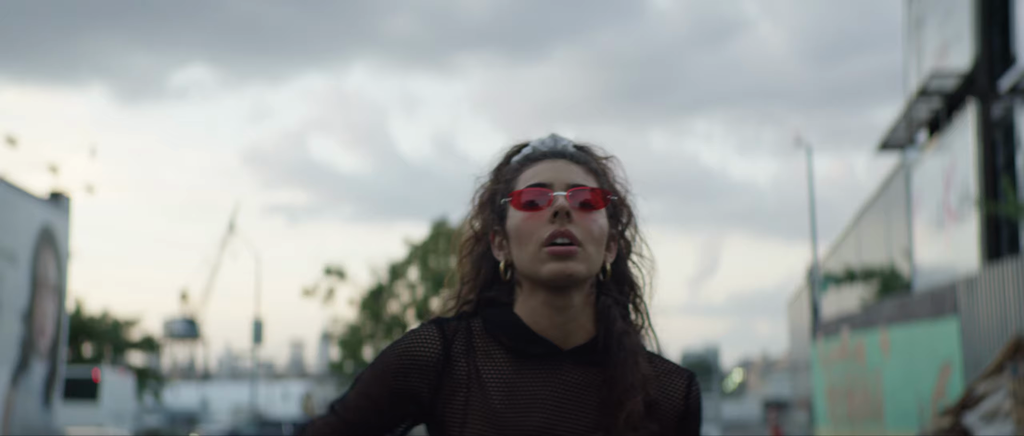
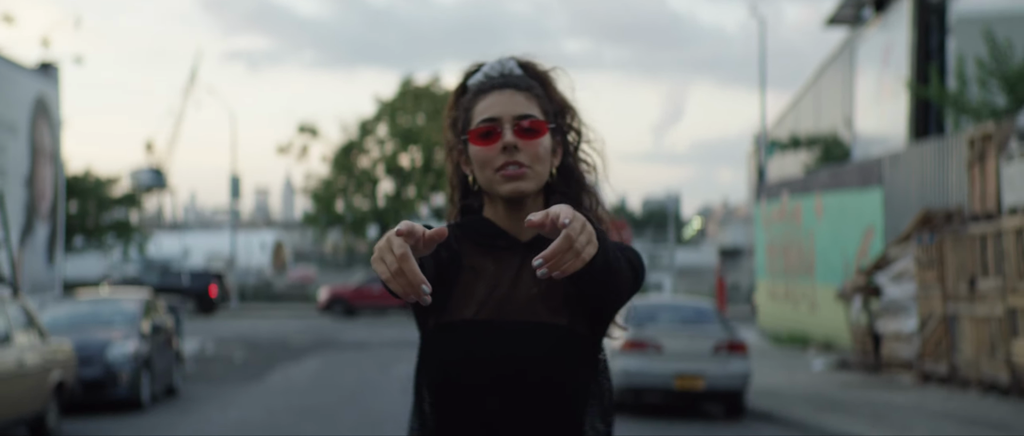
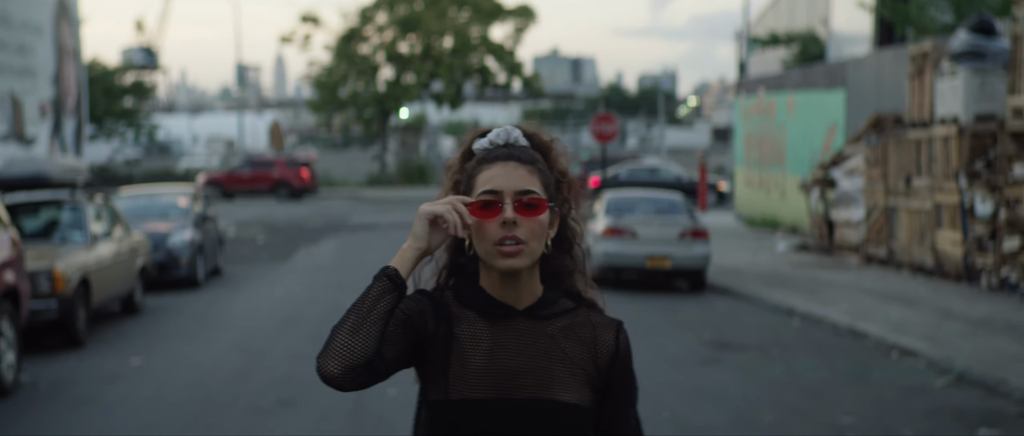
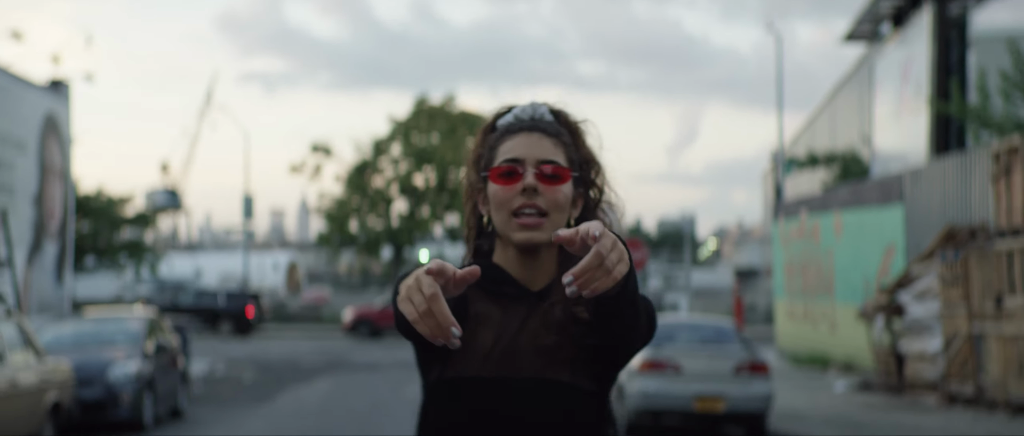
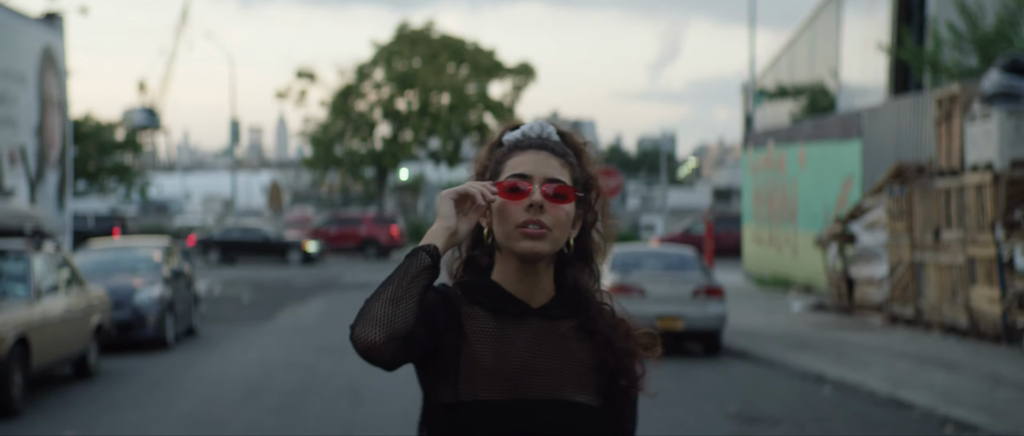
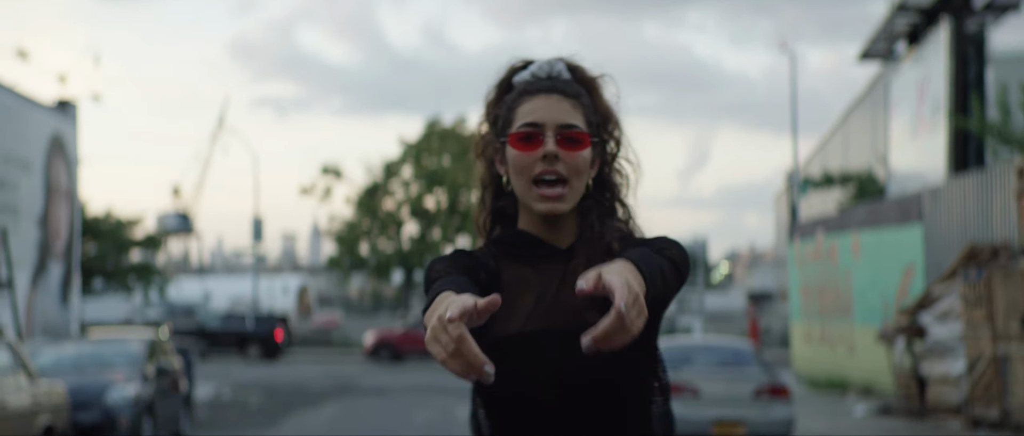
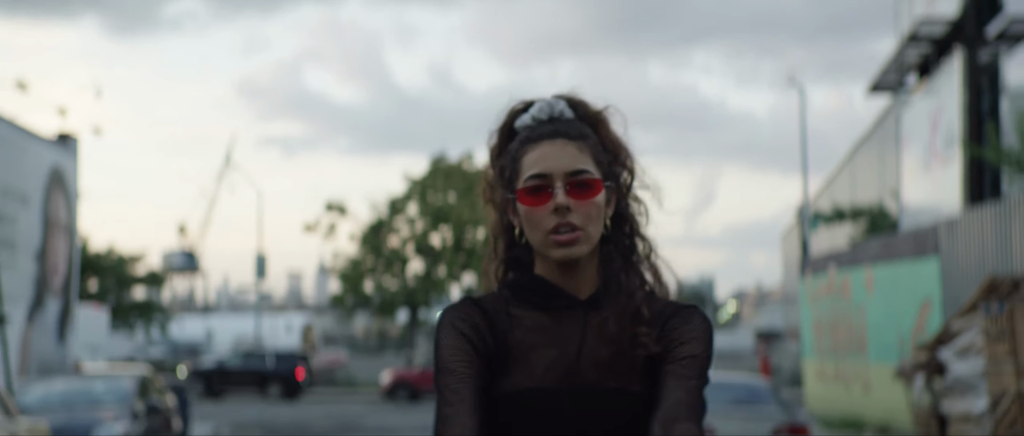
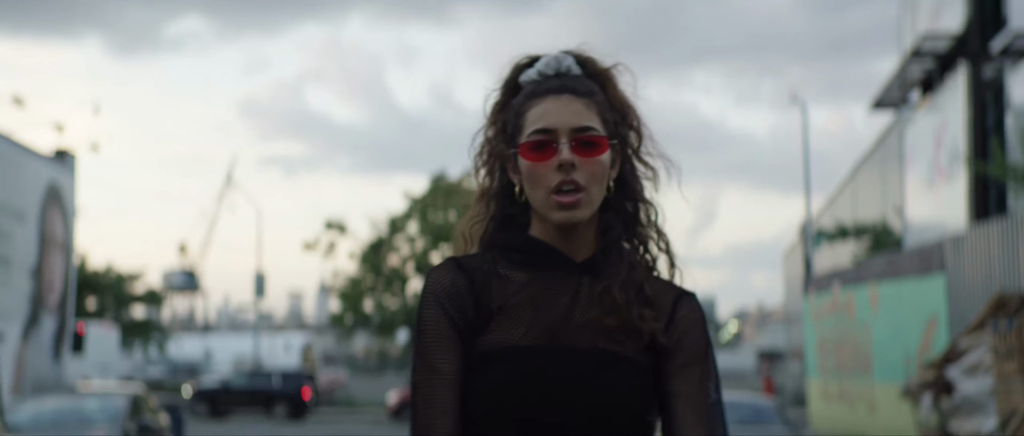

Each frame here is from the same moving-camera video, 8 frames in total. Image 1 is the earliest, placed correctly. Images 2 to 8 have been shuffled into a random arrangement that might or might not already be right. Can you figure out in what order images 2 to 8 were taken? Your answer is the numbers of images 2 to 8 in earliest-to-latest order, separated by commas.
8, 7, 6, 4, 2, 5, 3
